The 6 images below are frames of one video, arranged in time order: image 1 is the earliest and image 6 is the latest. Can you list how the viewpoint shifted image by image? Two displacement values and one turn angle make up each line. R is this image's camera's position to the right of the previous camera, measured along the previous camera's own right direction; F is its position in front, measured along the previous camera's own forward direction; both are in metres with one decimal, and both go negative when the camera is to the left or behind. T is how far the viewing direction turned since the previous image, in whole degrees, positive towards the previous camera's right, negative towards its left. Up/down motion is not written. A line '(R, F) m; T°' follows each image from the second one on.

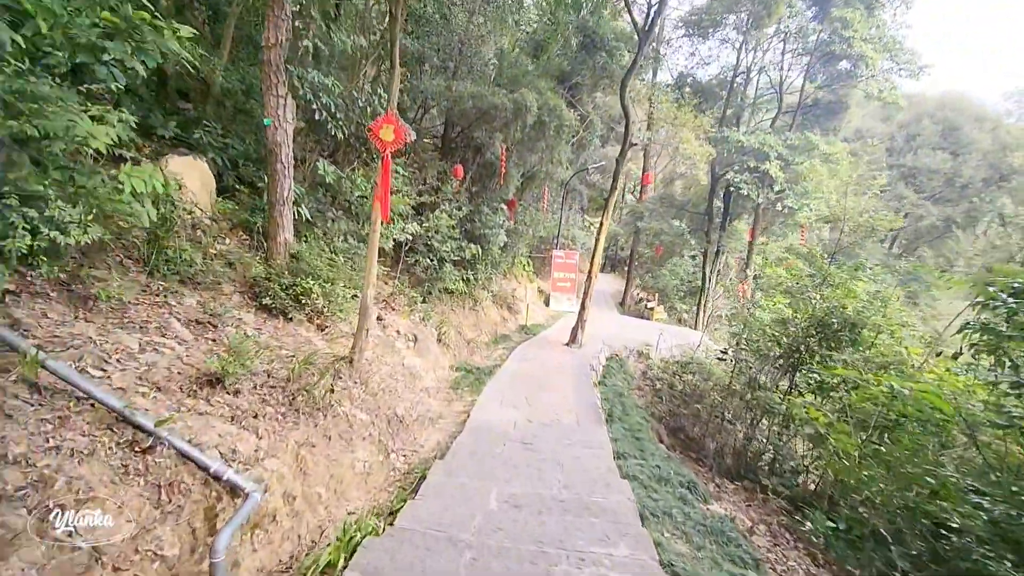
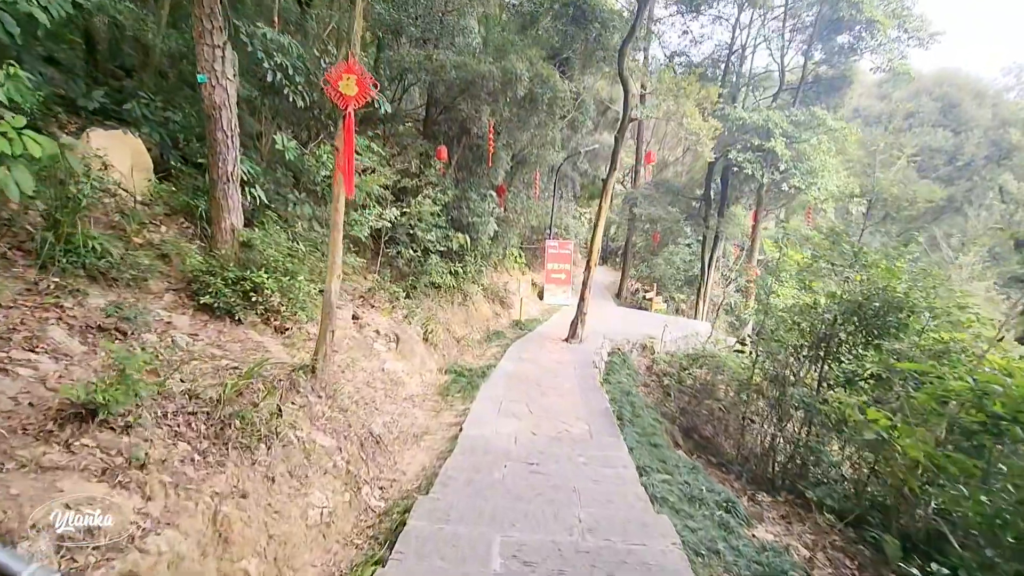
(-0.1, +0.8) m; +1°
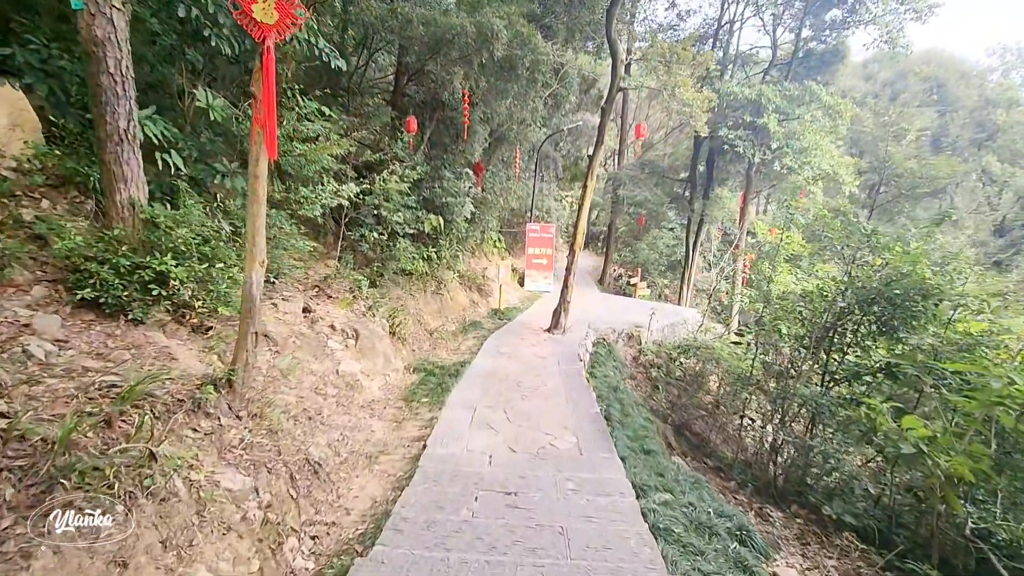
(+0.1, +0.7) m; +2°
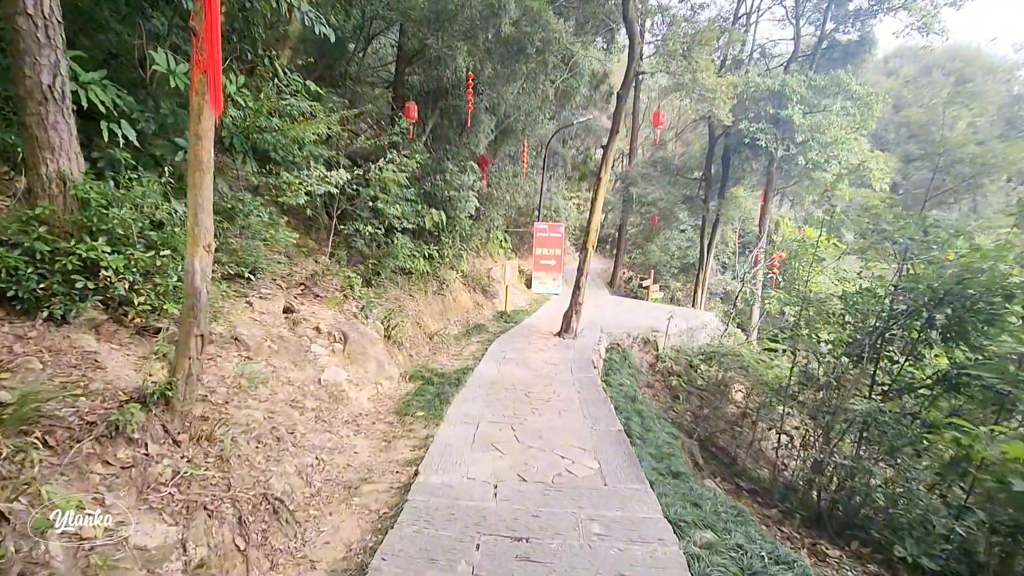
(0.0, +0.6) m; -1°
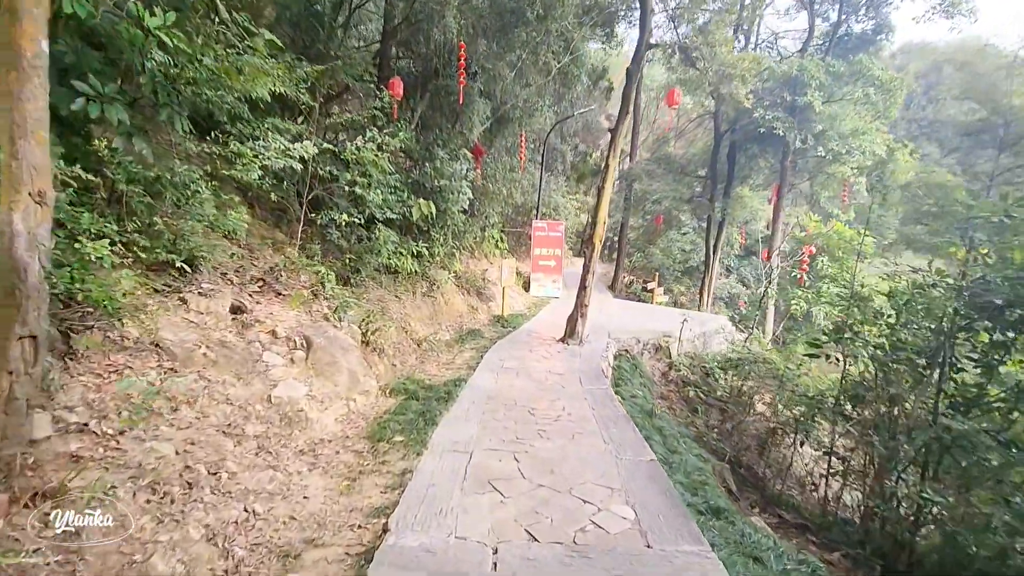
(0.0, +0.7) m; +1°
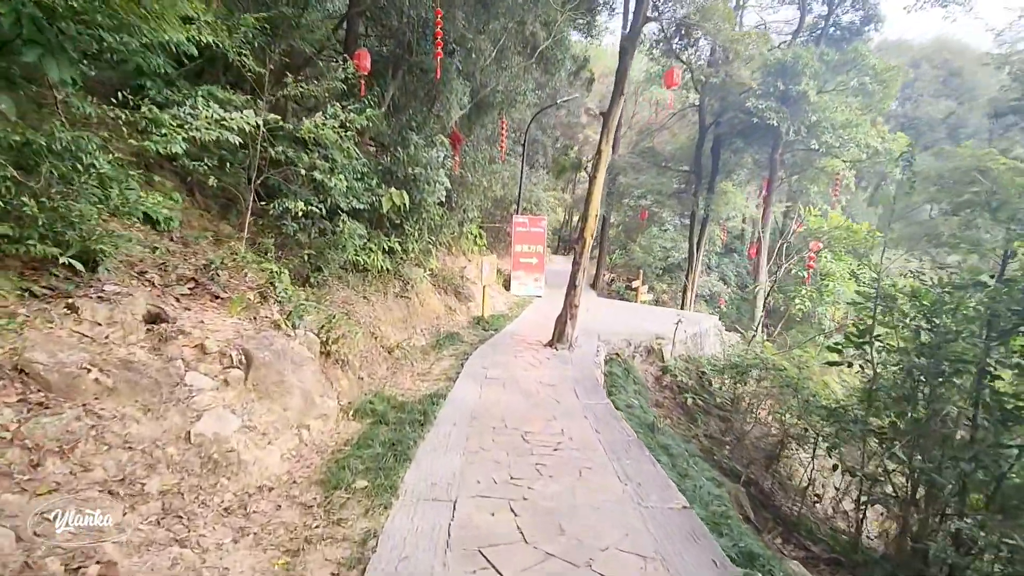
(-0.1, +0.6) m; +3°
